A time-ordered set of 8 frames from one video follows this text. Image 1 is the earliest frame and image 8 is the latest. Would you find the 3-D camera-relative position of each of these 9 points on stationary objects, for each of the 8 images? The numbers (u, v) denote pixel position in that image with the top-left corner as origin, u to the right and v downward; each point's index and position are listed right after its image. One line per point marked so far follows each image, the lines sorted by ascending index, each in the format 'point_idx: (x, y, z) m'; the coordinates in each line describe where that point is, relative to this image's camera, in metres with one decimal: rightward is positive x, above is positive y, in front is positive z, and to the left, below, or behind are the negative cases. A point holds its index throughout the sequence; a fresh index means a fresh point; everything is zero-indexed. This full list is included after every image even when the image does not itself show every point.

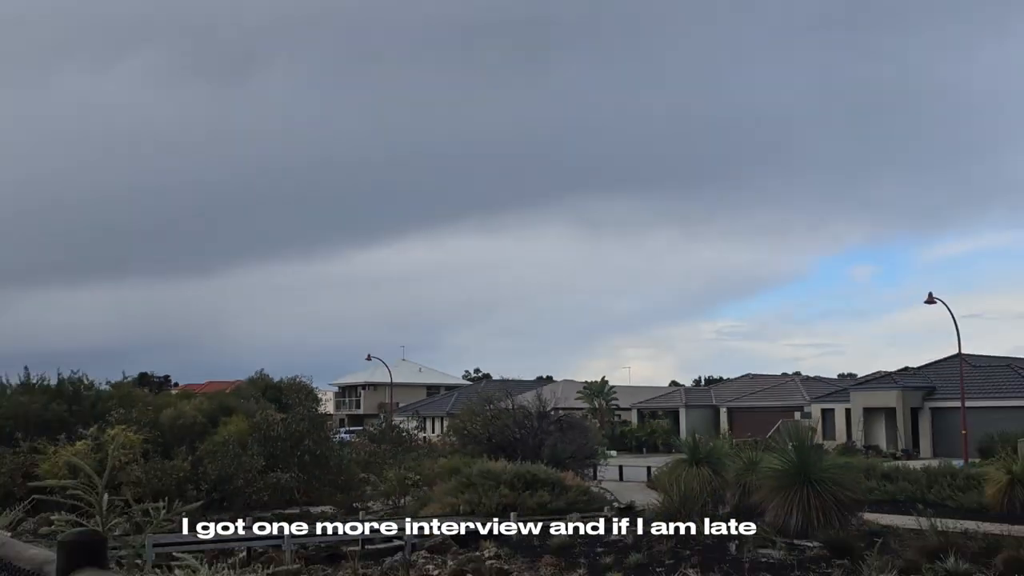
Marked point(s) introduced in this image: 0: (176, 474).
0: (-6.0, -3.3, +15.3) m
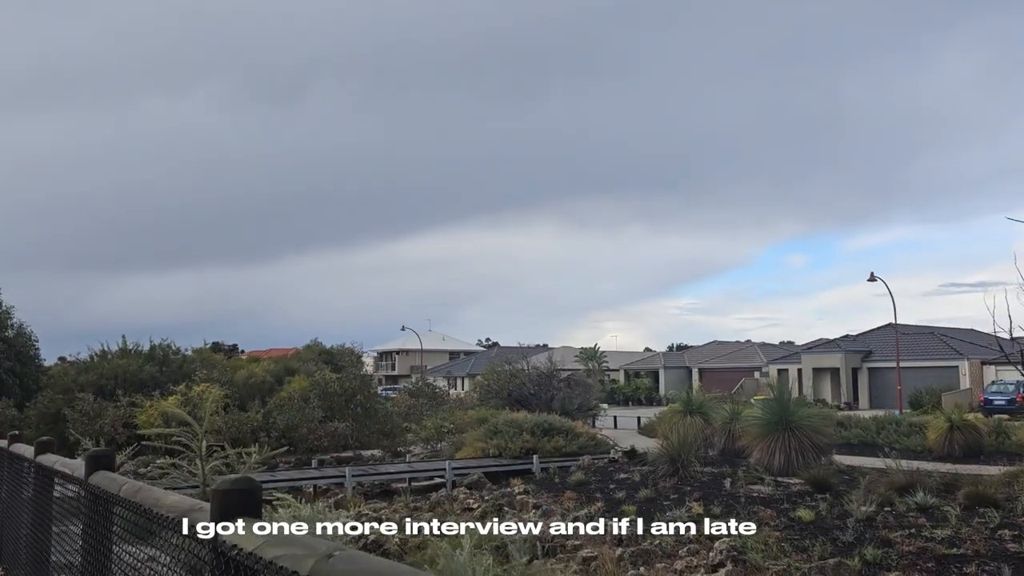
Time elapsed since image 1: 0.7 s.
0: (-5.6, -2.9, +18.3) m
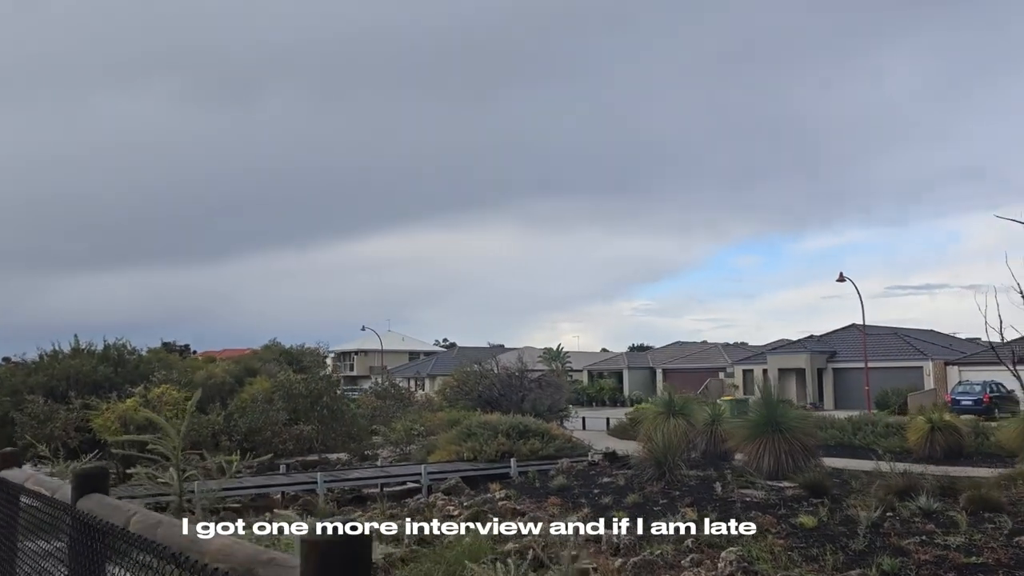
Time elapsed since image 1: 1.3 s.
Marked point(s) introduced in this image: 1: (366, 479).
0: (-6.1, -2.8, +17.5) m
1: (-2.4, -3.1, +13.7) m
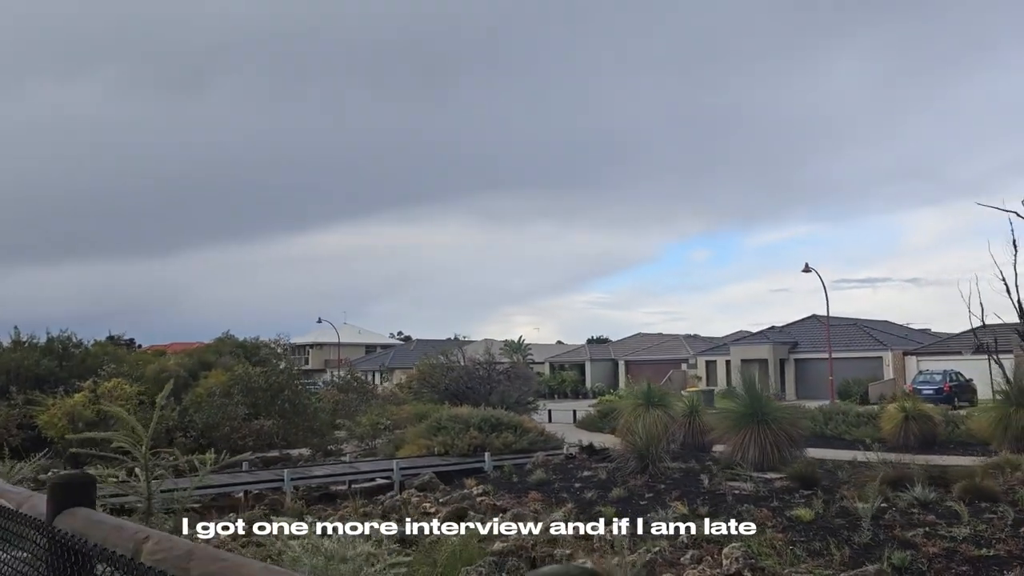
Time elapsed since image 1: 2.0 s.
0: (-6.7, -2.6, +16.6) m
1: (-2.7, -2.9, +13.1) m
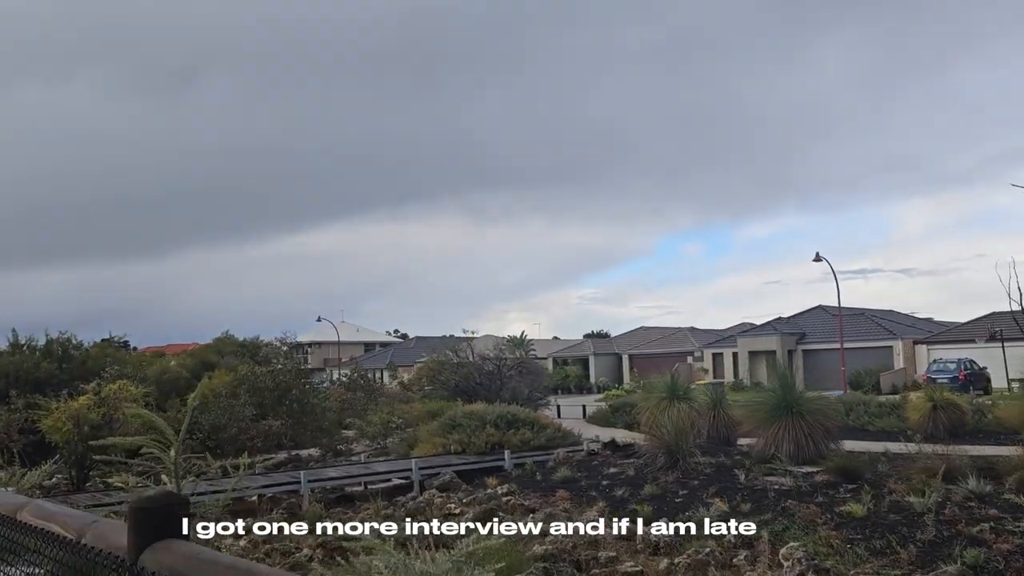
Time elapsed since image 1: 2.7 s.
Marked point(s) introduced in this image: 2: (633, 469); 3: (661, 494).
0: (-6.4, -2.6, +16.1) m
1: (-2.4, -2.8, +12.7) m
2: (+1.7, -2.6, +12.1) m
3: (+1.9, -2.6, +10.8) m
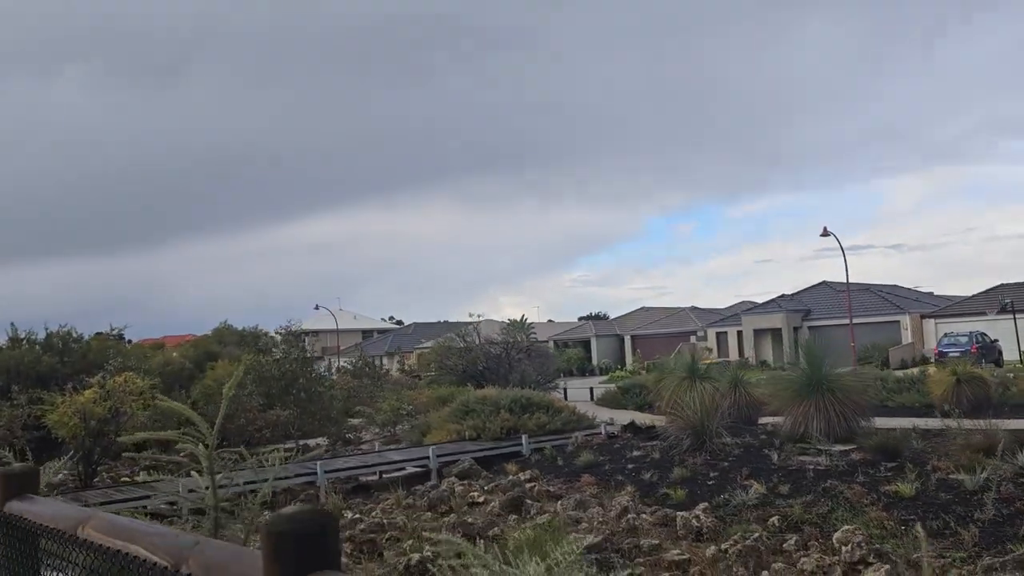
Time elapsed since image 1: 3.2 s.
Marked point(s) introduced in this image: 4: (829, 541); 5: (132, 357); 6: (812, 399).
0: (-6.1, -2.4, +15.7) m
1: (-2.1, -2.6, +12.3) m
2: (+2.0, -2.3, +11.7) m
3: (+2.2, -2.3, +10.4) m
4: (+2.7, -2.1, +7.1) m
5: (-8.3, -1.5, +18.5) m
6: (+4.1, -1.5, +11.5) m
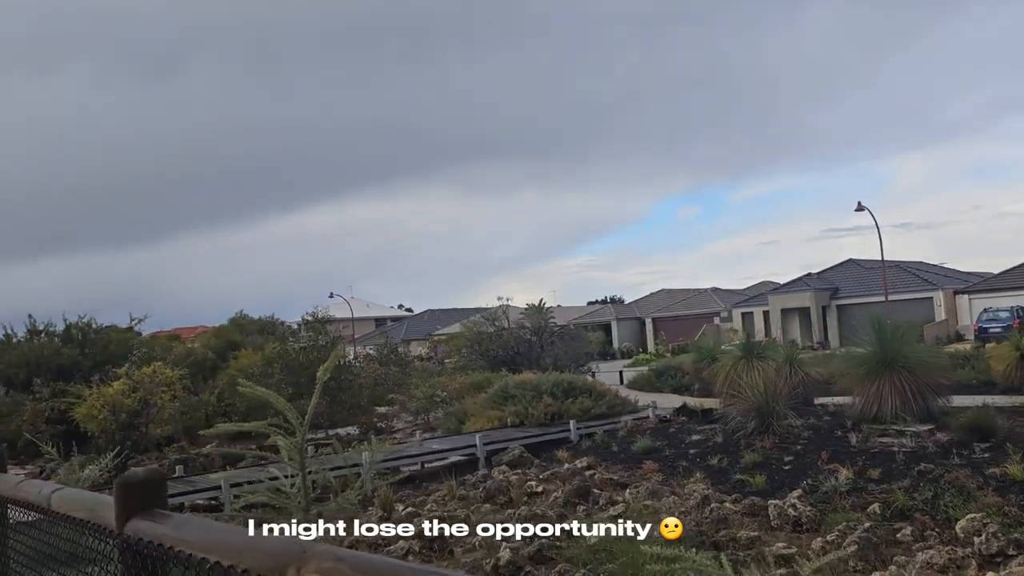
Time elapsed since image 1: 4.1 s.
0: (-5.4, -2.1, +15.2) m
1: (-1.4, -2.3, +11.7) m
2: (+2.7, -1.9, +11.1) m
3: (+2.9, -2.0, +9.8) m
4: (+3.3, -1.8, +6.5) m
5: (-7.6, -1.2, +18.0) m
6: (+4.7, -1.1, +10.8) m
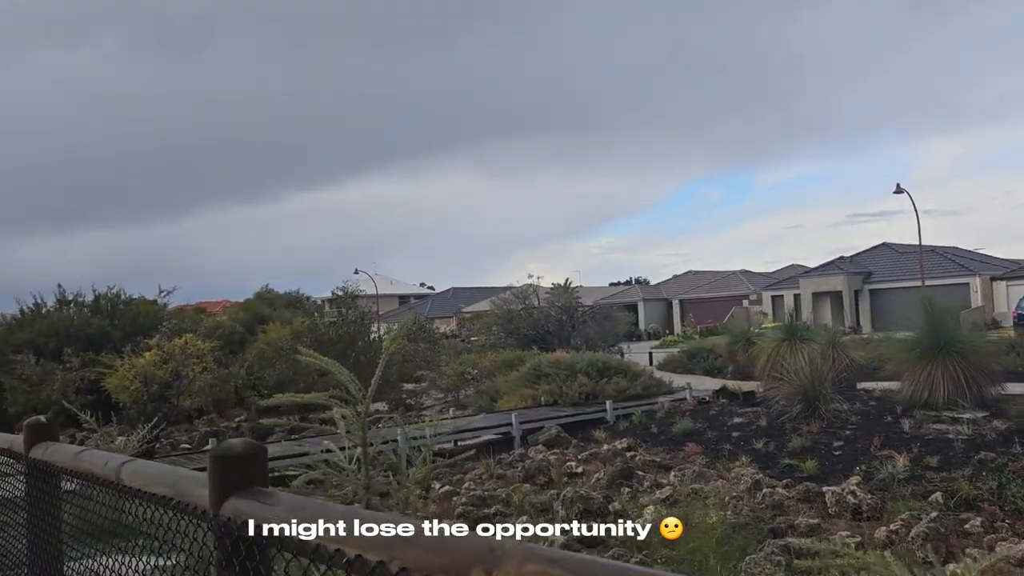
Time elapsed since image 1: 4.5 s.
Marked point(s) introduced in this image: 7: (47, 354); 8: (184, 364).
0: (-4.8, -1.6, +15.1) m
1: (-0.9, -2.0, +11.5) m
2: (+3.2, -1.7, +10.8) m
3: (+3.4, -1.8, +9.5) m
4: (+3.7, -1.7, +6.2) m
5: (-6.9, -0.7, +17.9) m
6: (+5.2, -0.9, +10.5) m
7: (-8.6, -1.2, +15.8) m
8: (-4.9, -1.1, +12.7) m
